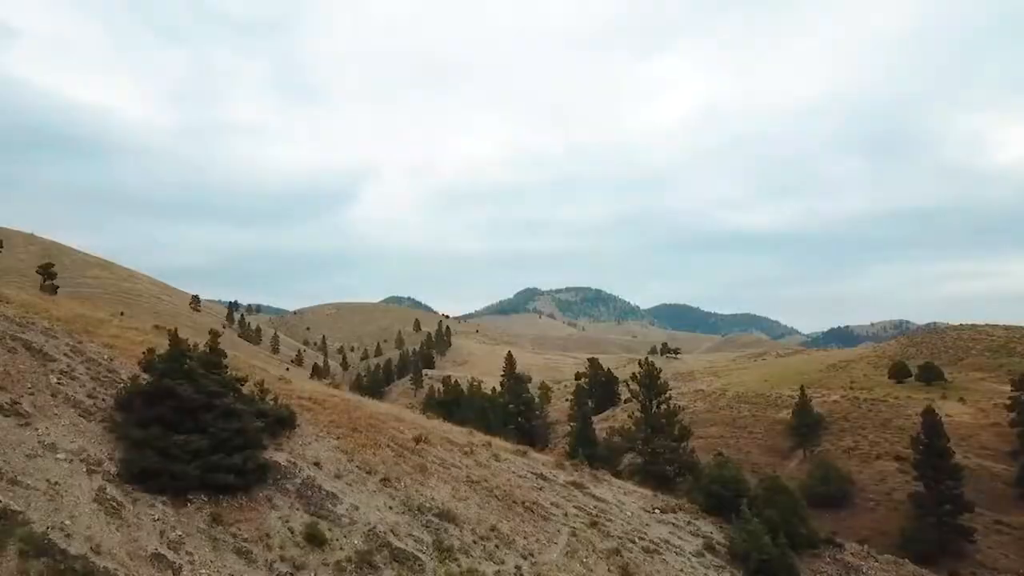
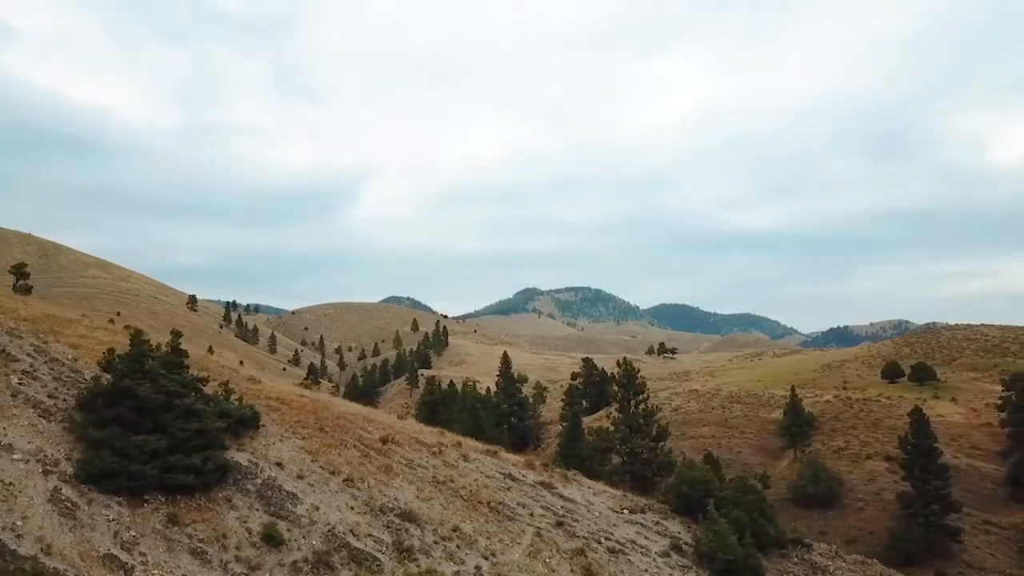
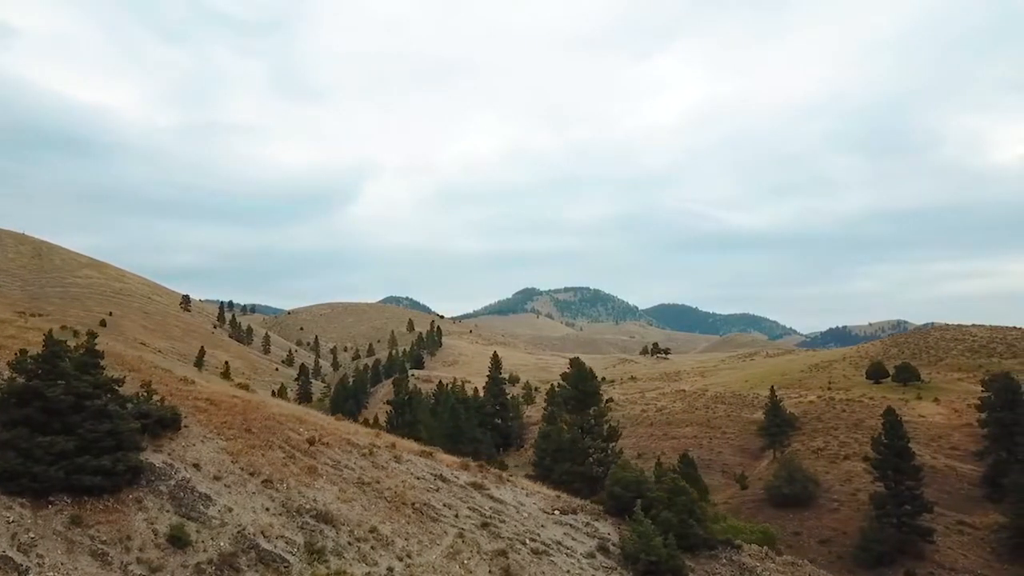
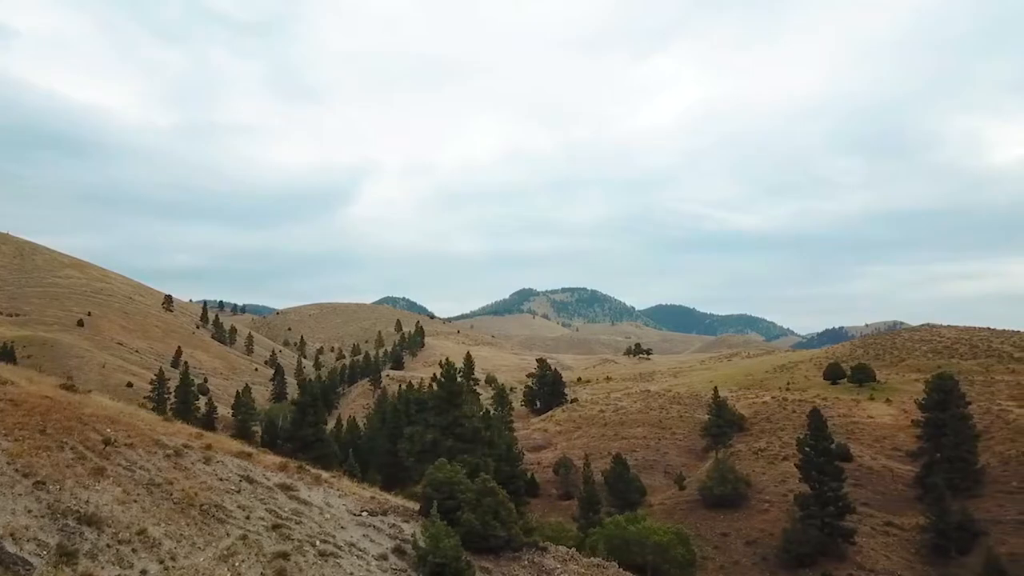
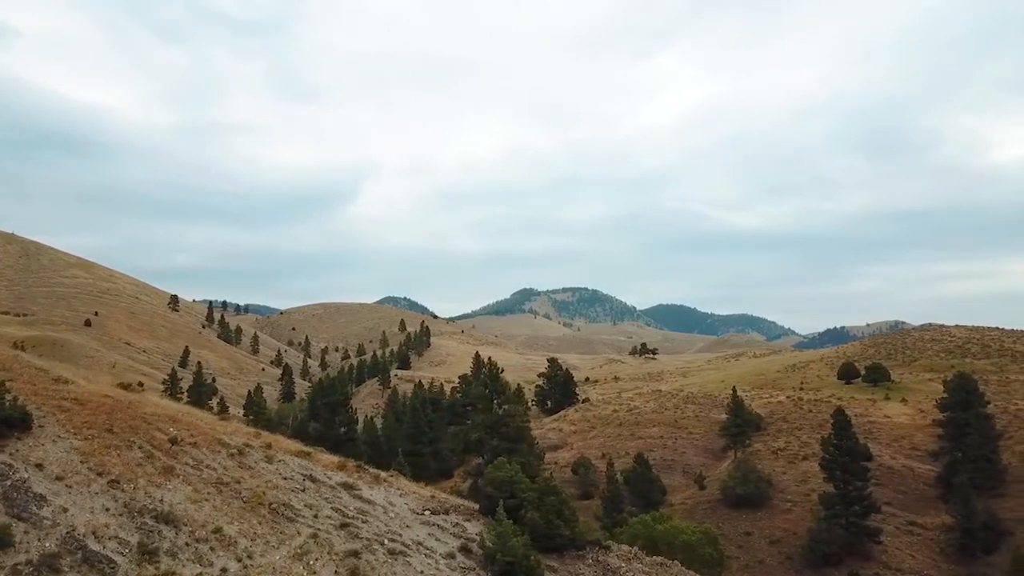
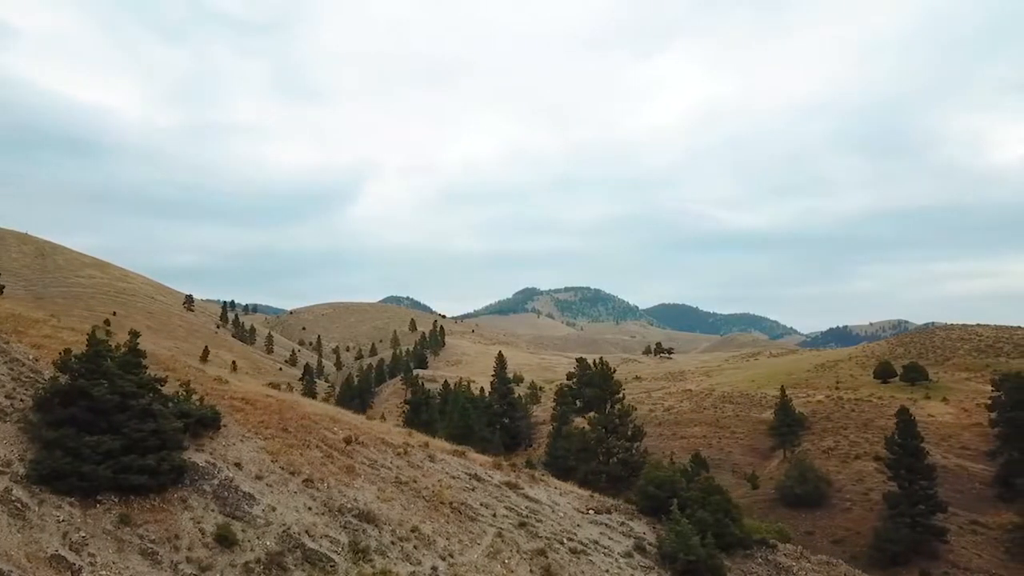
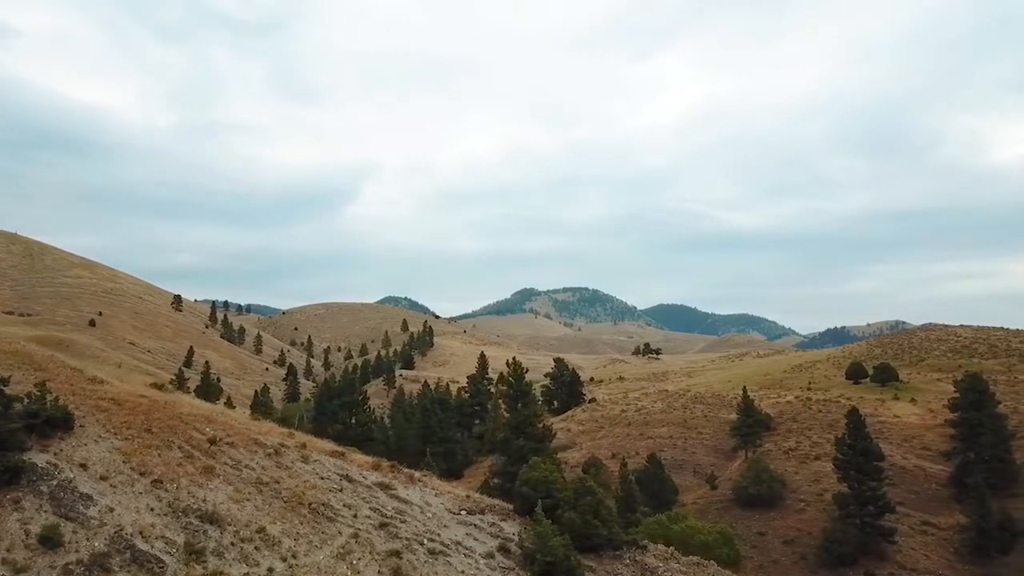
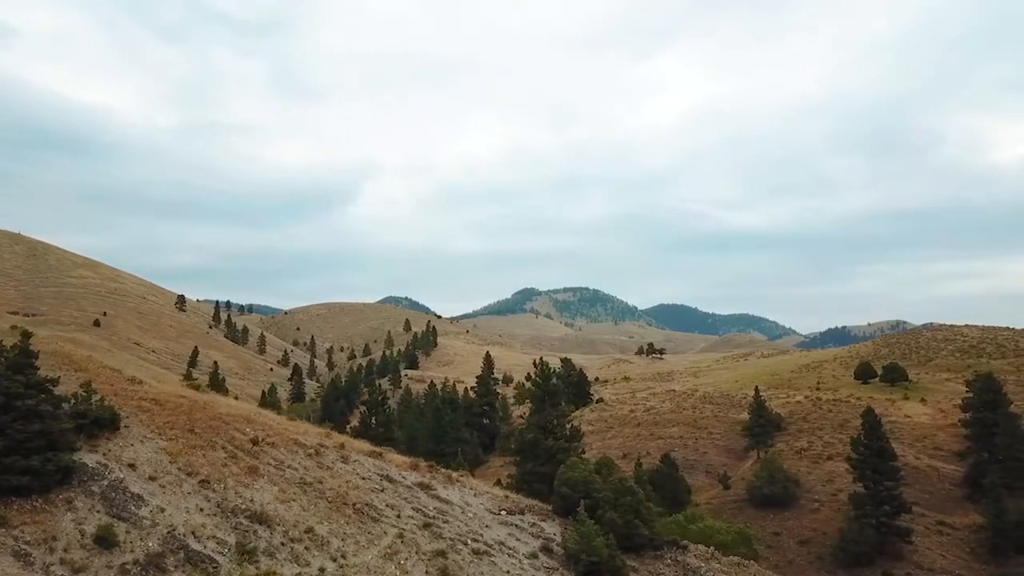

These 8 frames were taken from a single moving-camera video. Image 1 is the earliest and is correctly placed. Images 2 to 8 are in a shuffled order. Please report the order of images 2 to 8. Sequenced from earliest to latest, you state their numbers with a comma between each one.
2, 6, 3, 8, 7, 5, 4
